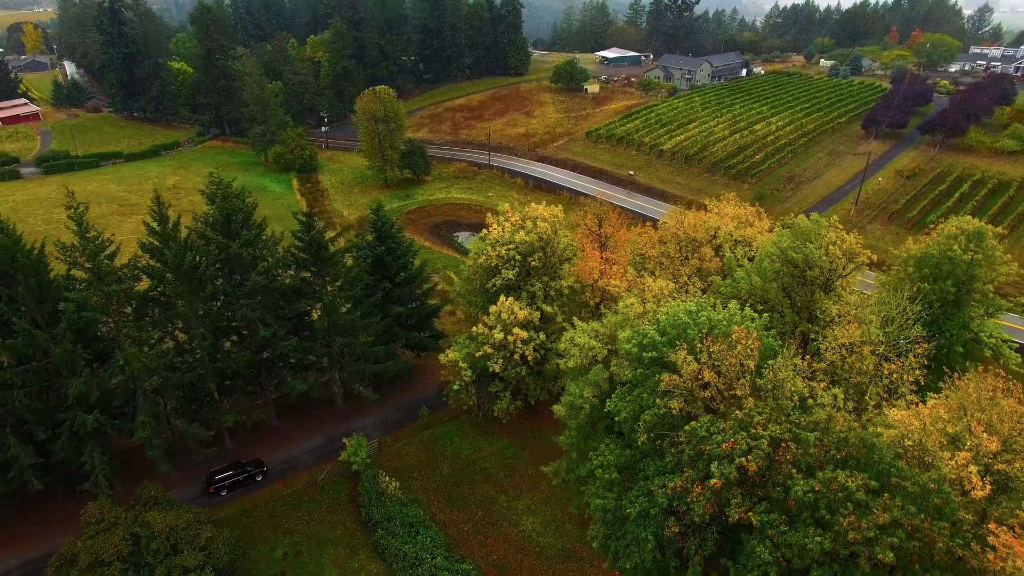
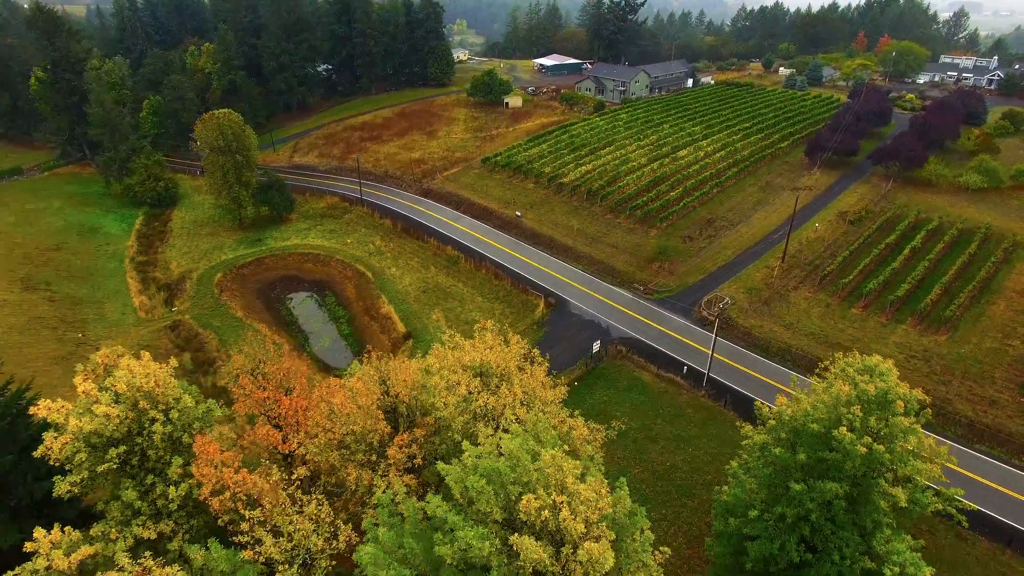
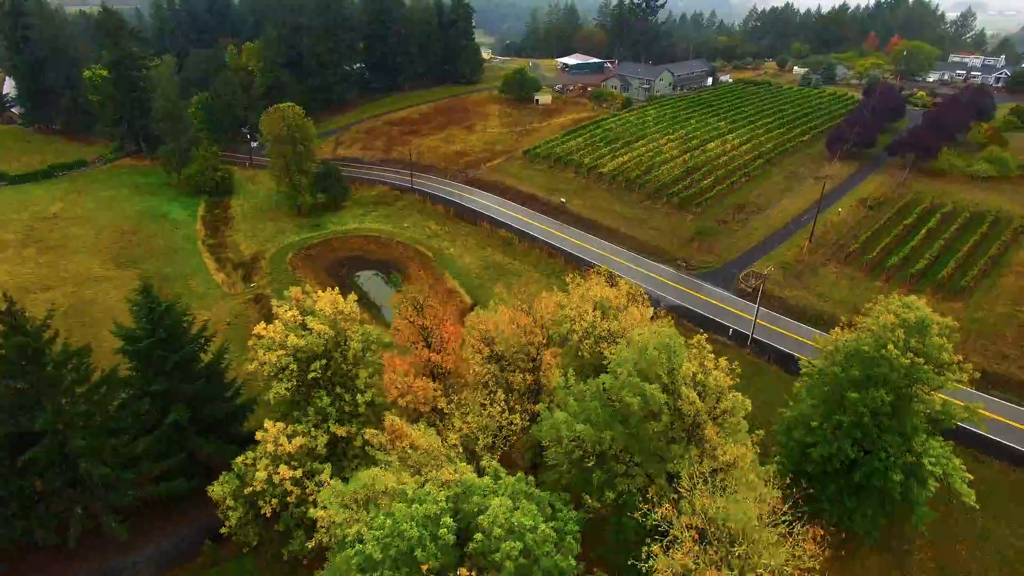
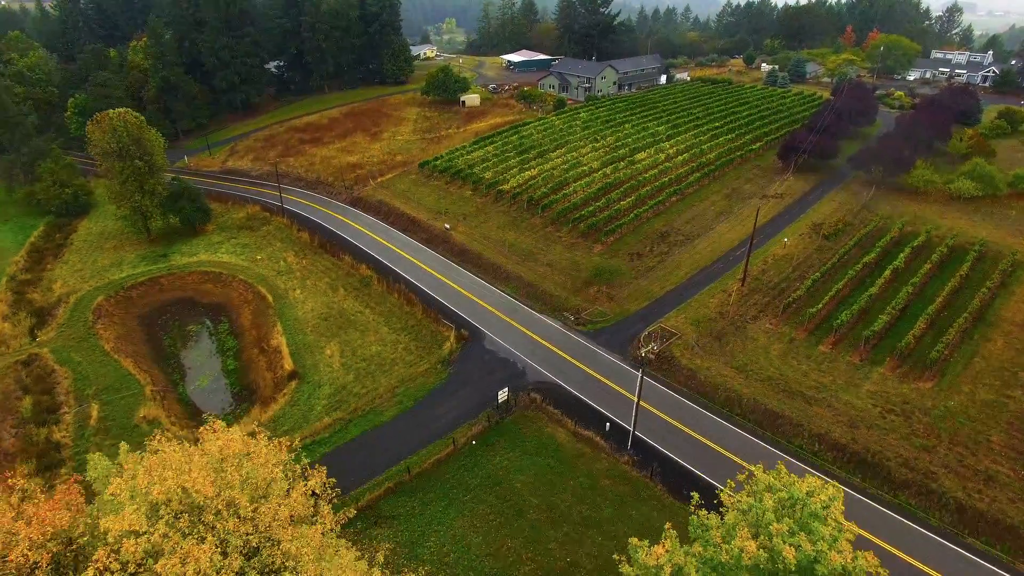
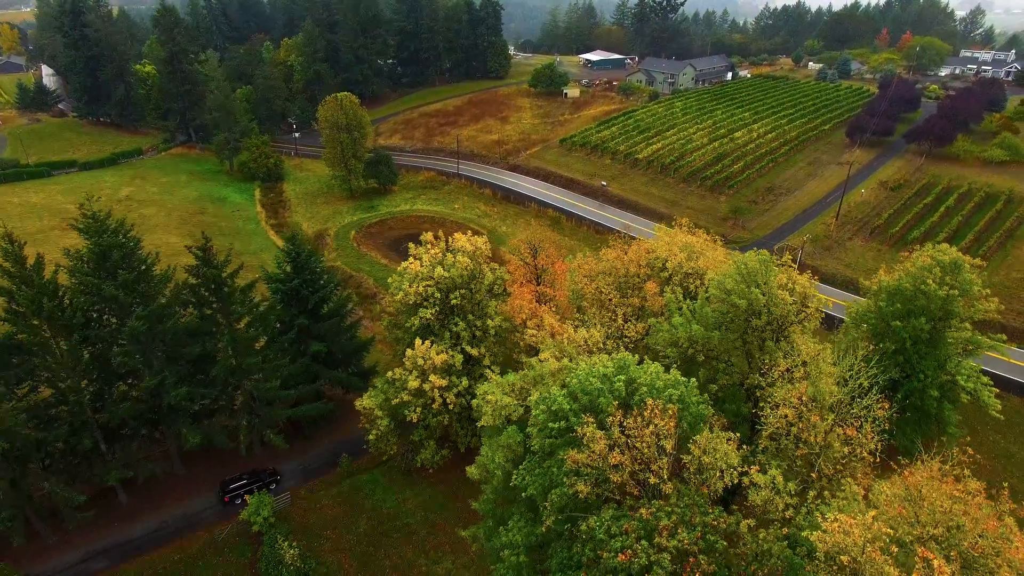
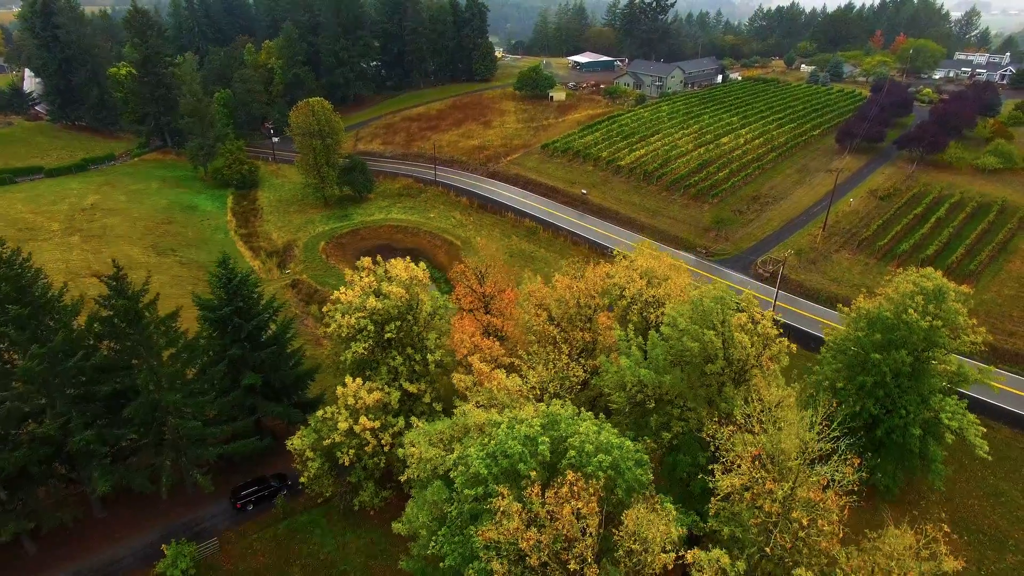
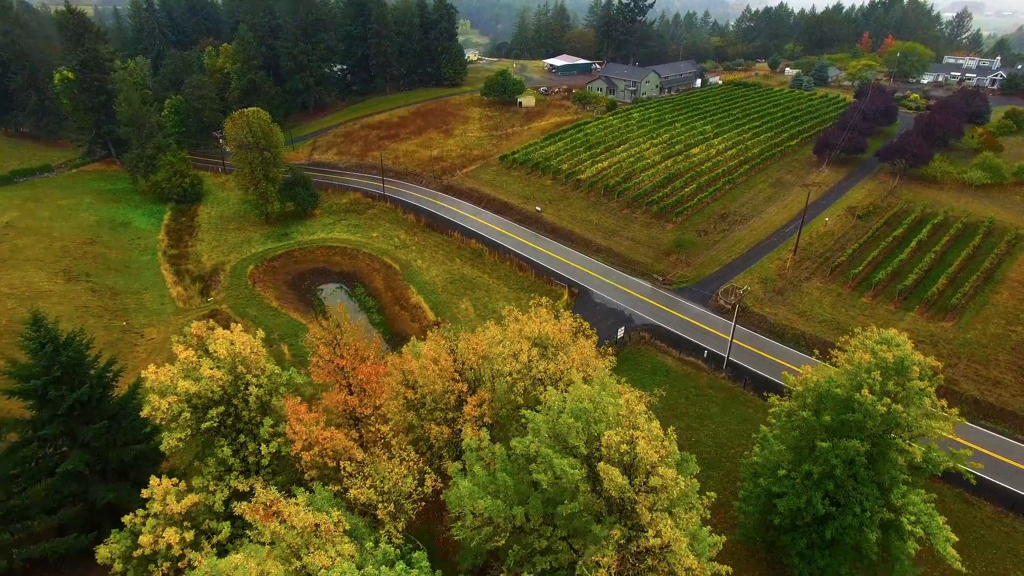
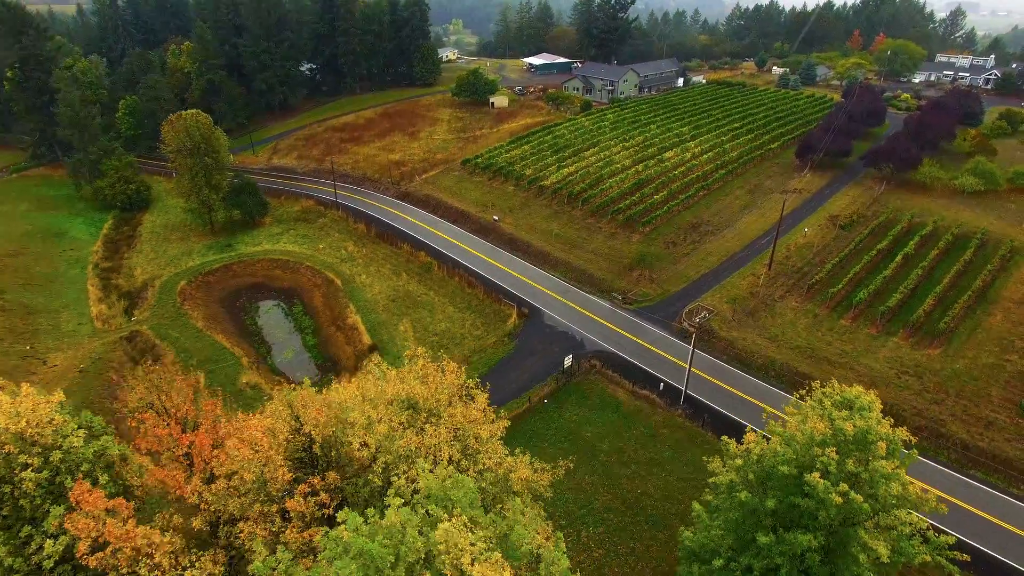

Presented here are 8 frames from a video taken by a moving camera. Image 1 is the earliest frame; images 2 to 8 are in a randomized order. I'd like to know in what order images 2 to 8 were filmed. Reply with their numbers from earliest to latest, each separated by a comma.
5, 6, 3, 7, 2, 8, 4
